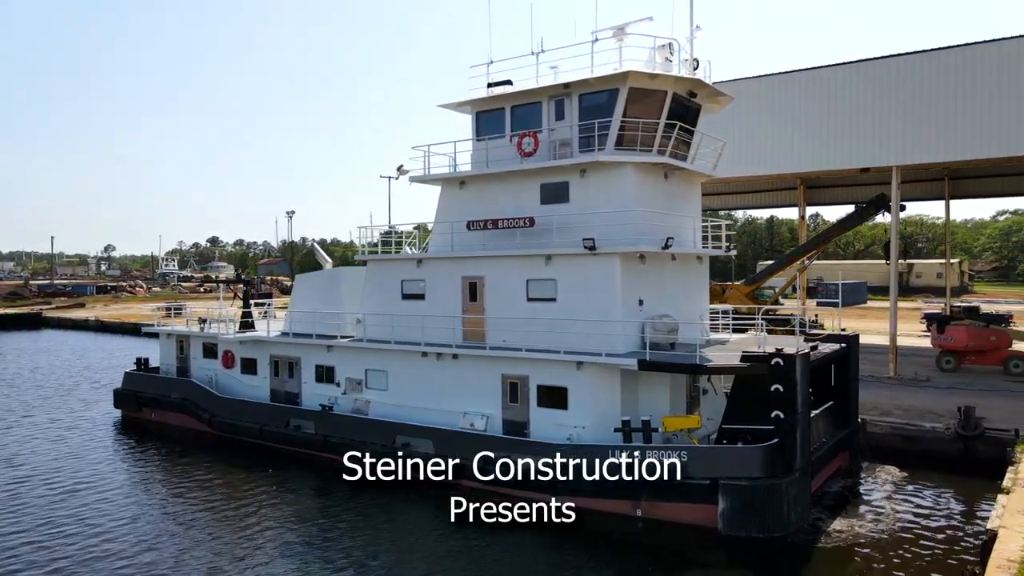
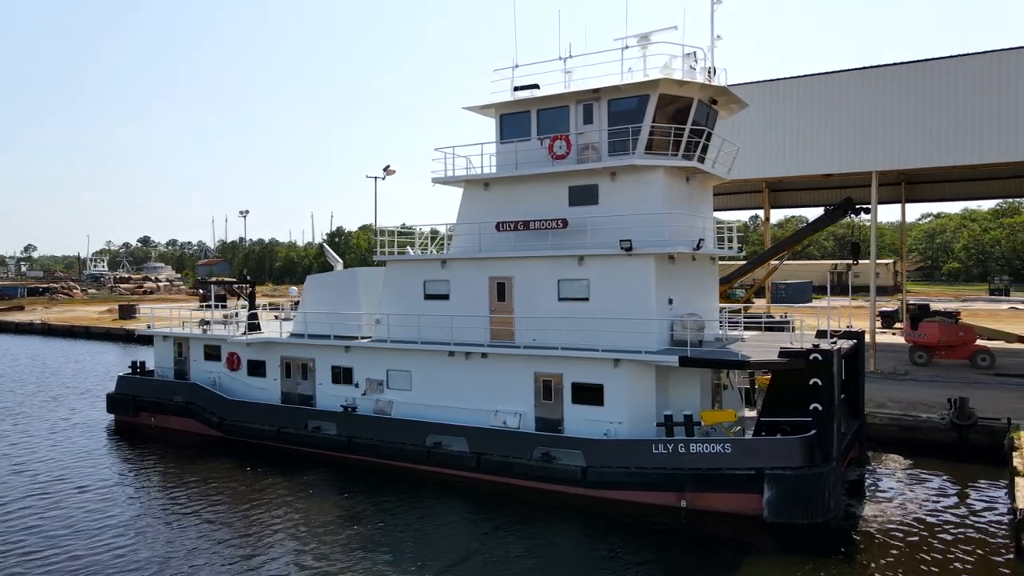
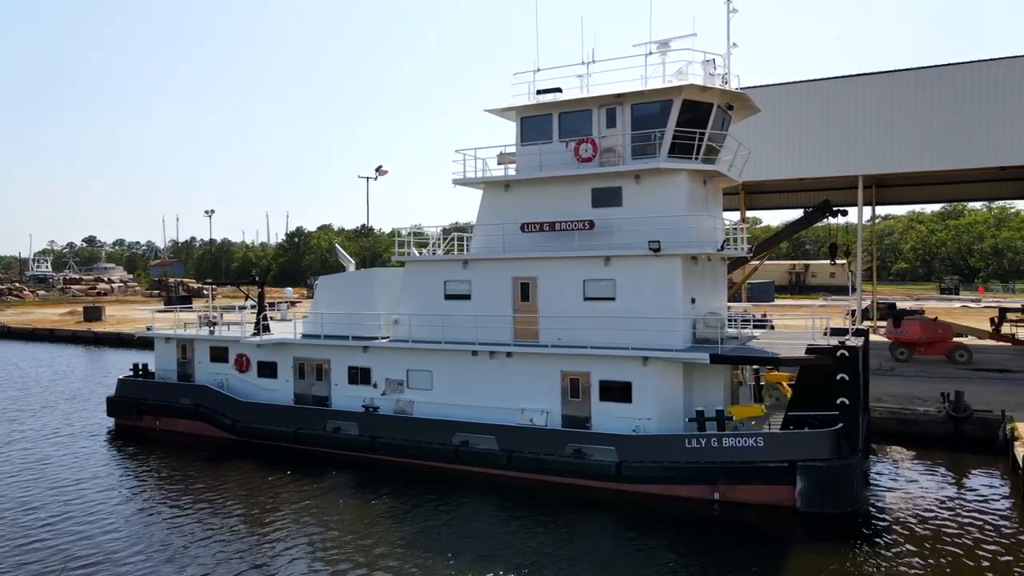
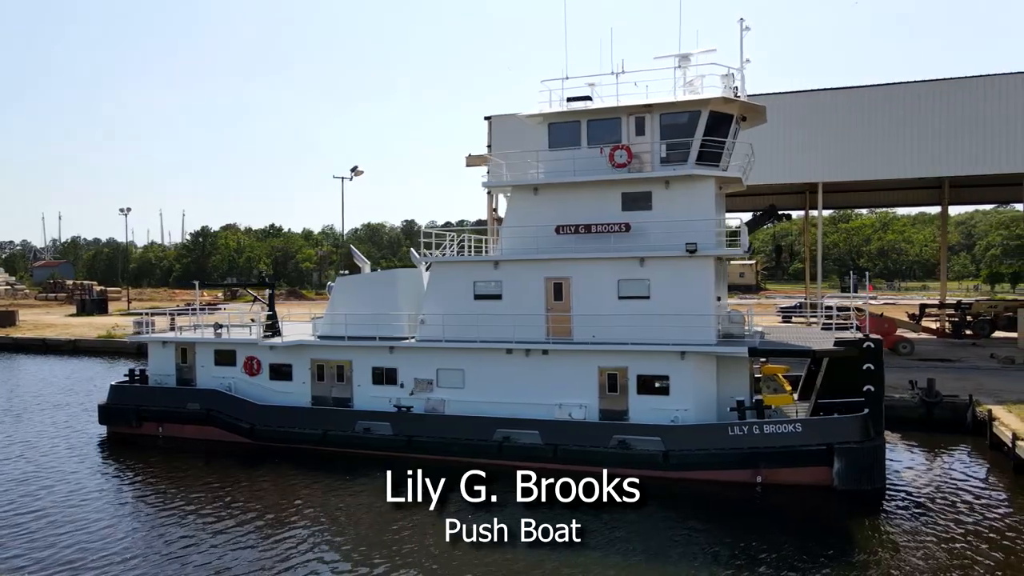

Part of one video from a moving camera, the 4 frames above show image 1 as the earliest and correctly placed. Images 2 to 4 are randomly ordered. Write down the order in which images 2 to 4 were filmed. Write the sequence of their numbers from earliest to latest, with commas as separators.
2, 3, 4
